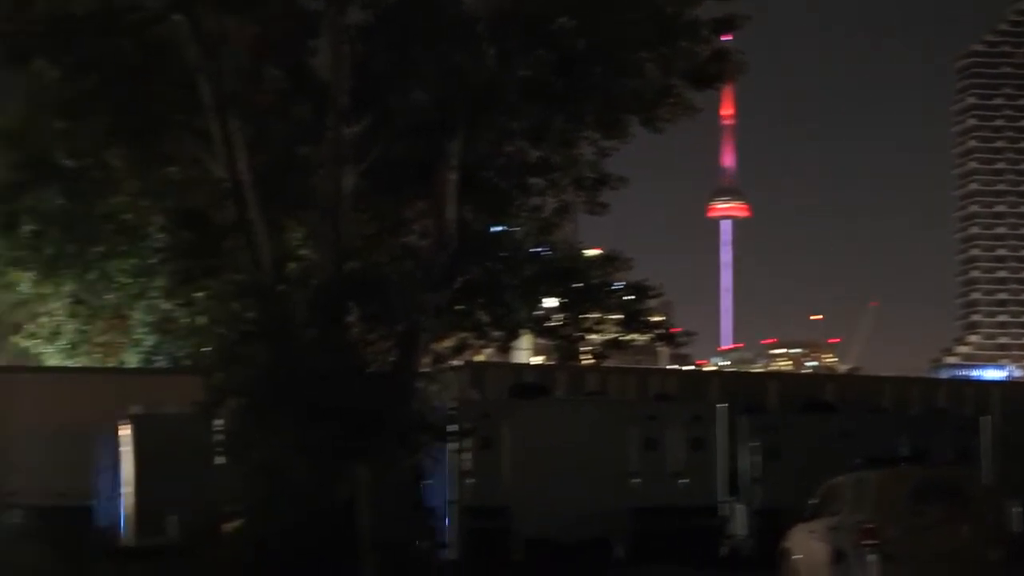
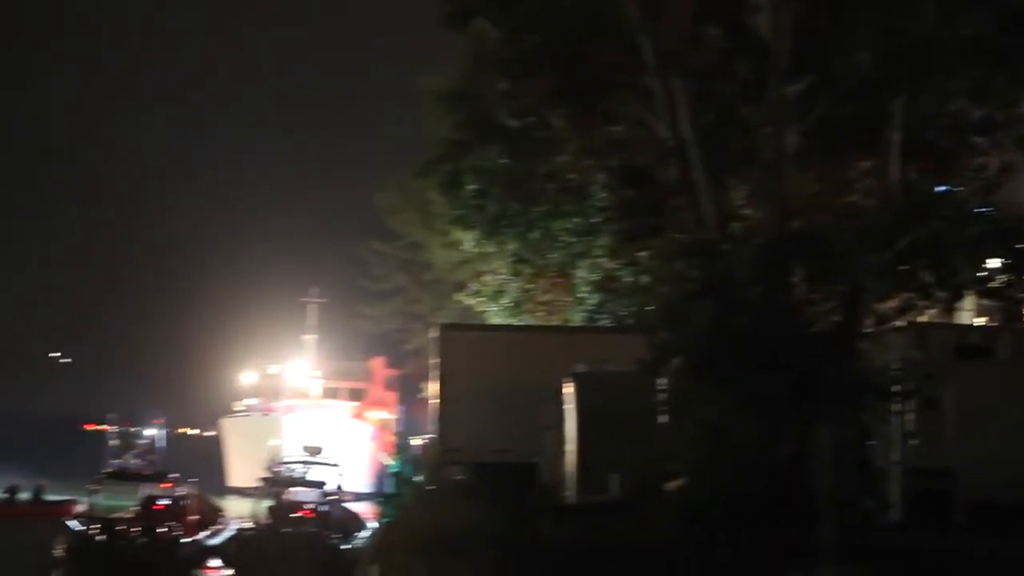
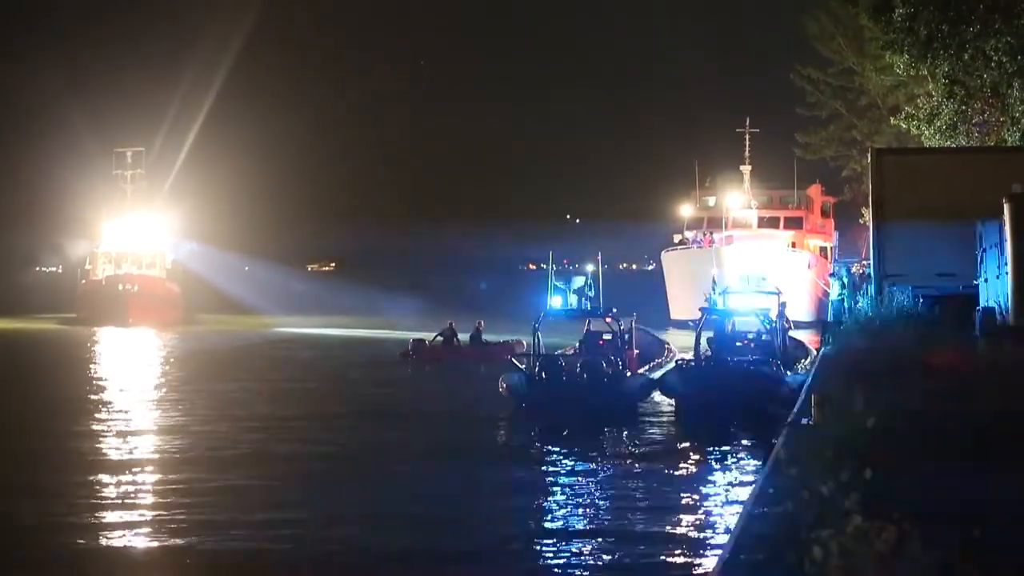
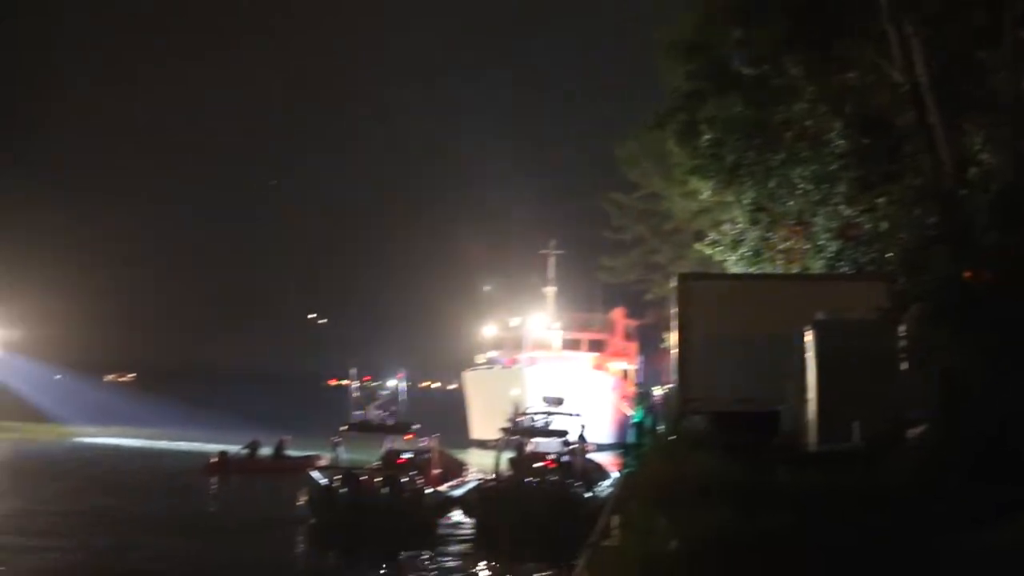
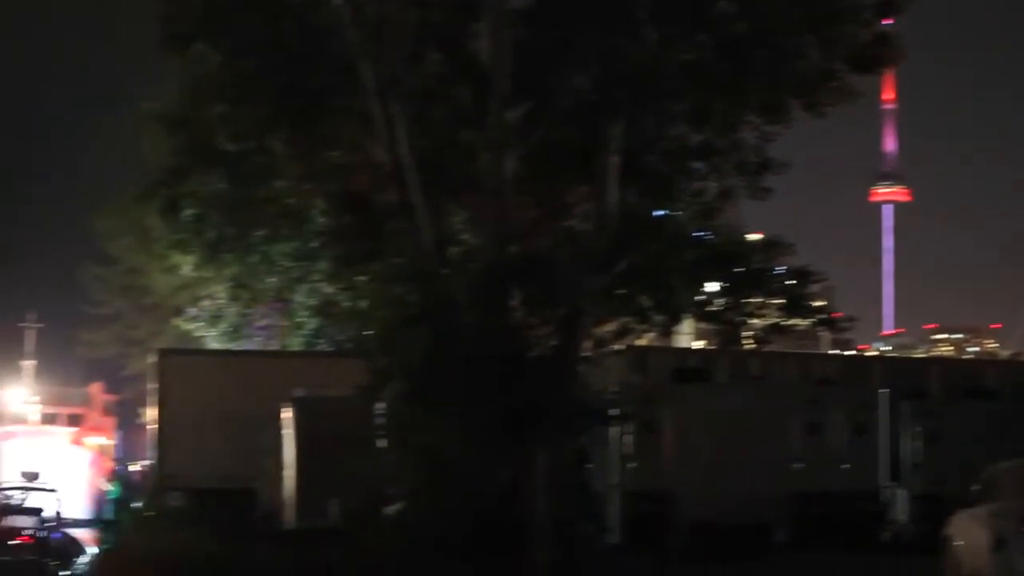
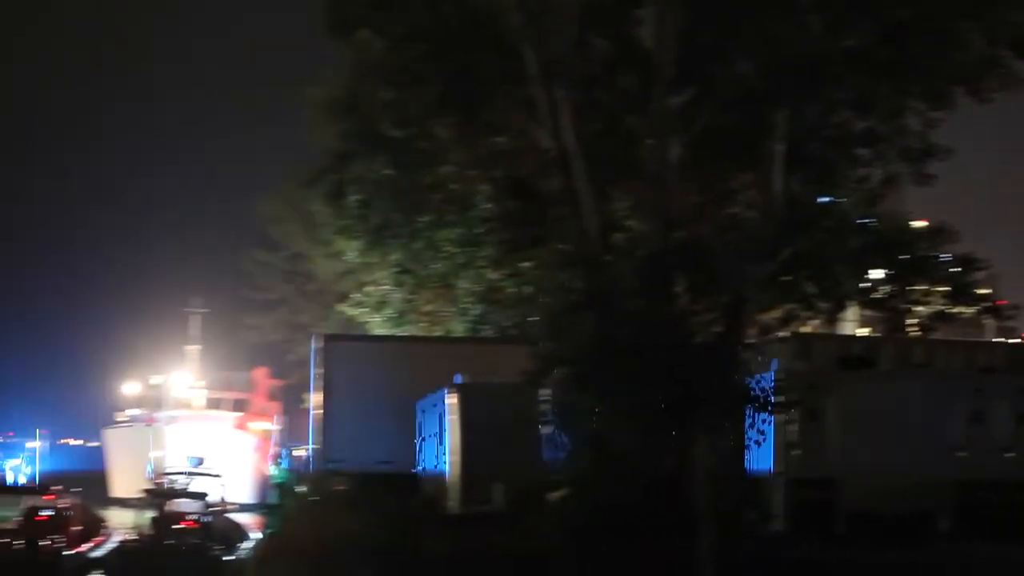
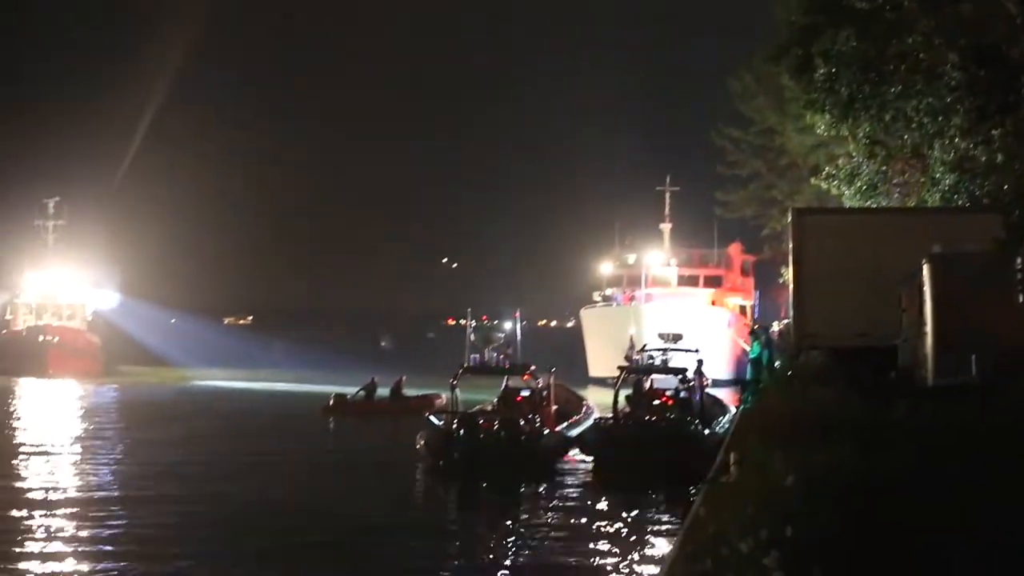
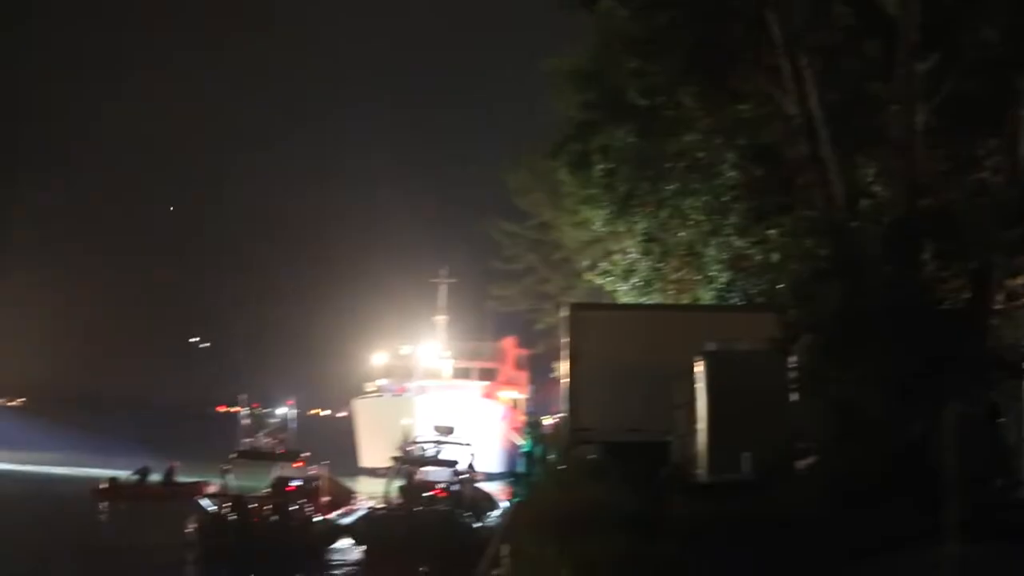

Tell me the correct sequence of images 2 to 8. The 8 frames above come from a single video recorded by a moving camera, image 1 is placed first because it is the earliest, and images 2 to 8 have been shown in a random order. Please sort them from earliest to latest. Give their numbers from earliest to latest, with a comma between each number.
5, 6, 2, 8, 4, 7, 3
